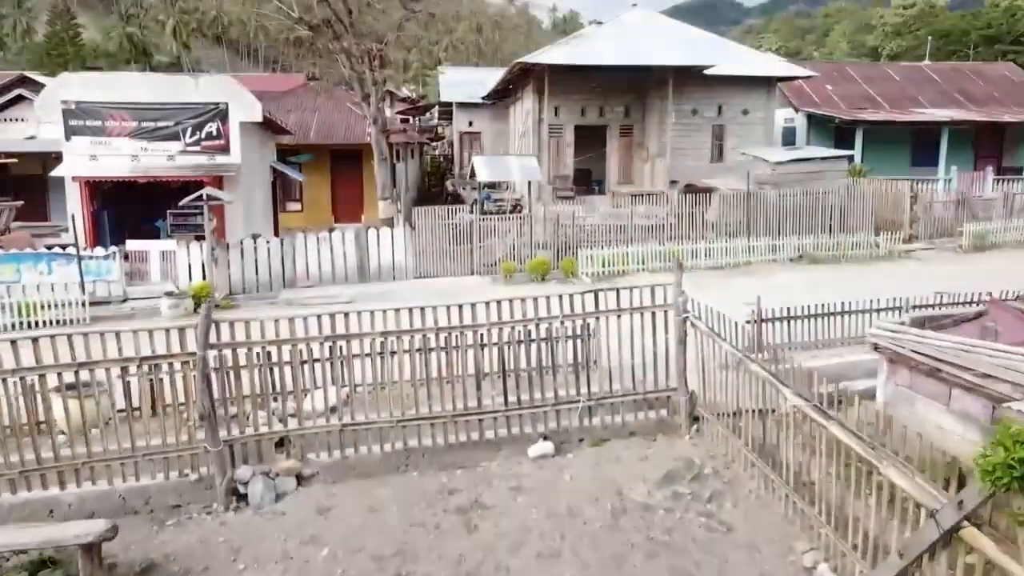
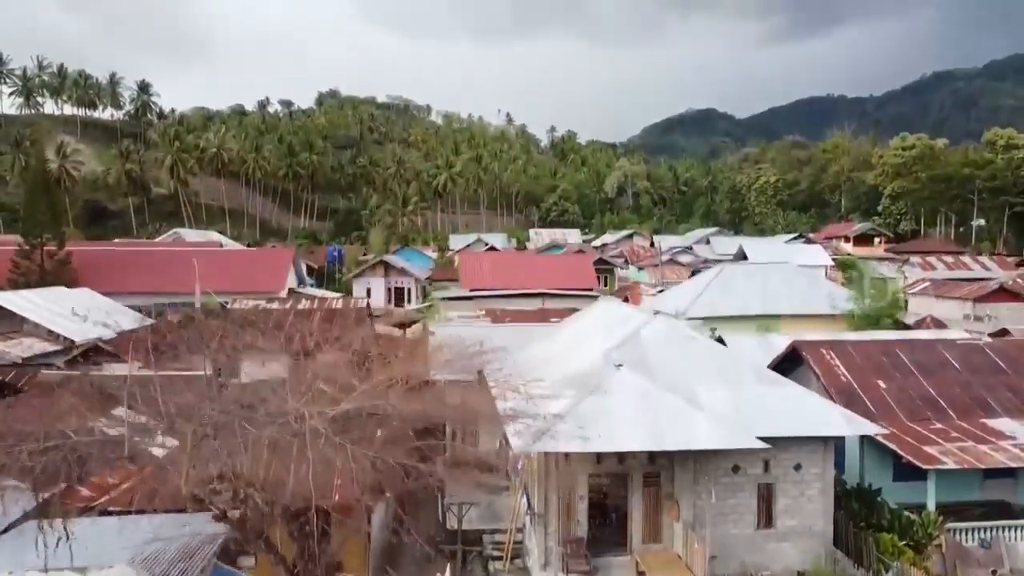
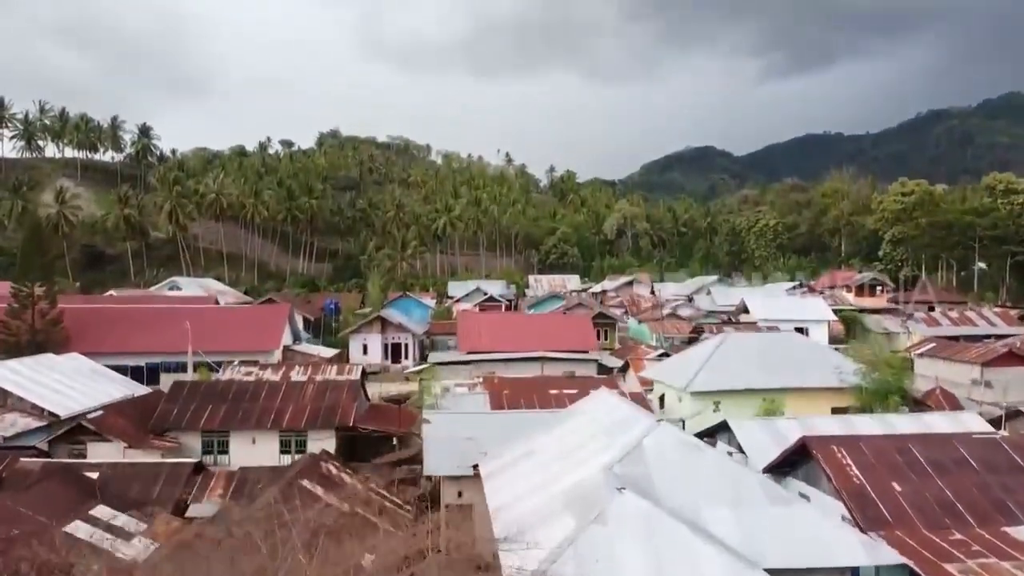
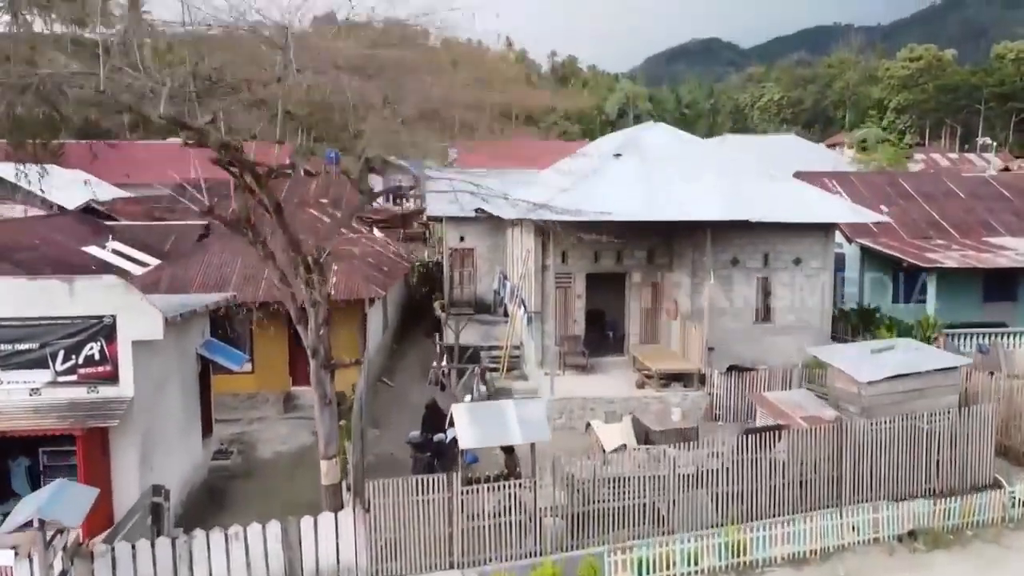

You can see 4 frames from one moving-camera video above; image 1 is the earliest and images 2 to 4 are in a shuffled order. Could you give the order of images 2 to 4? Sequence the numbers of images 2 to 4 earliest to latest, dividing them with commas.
4, 2, 3
